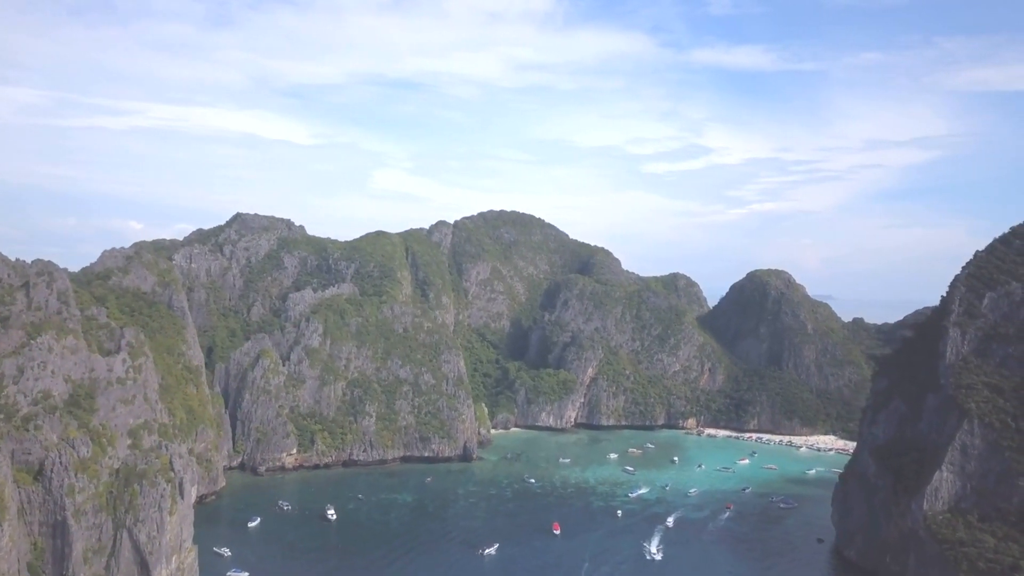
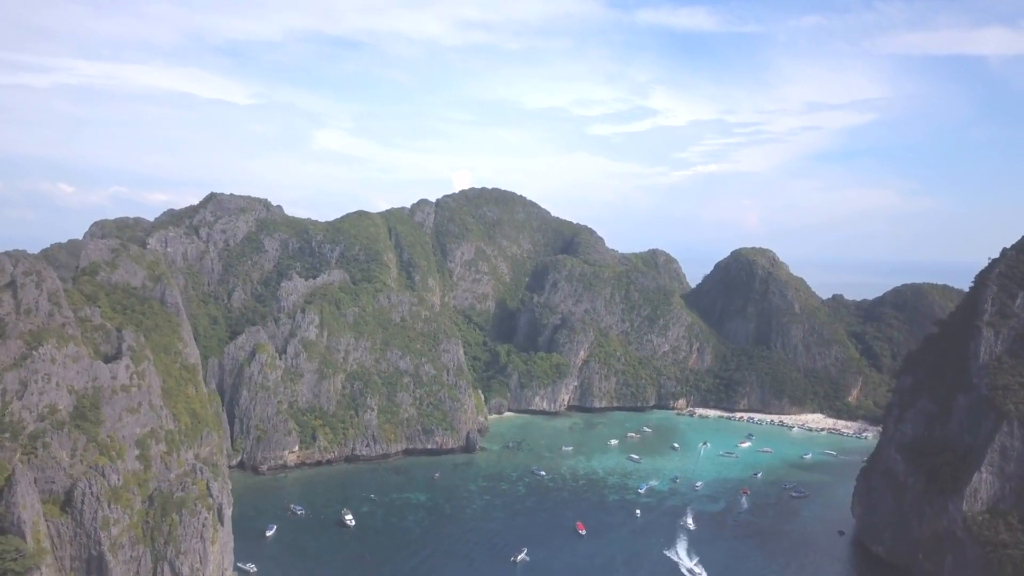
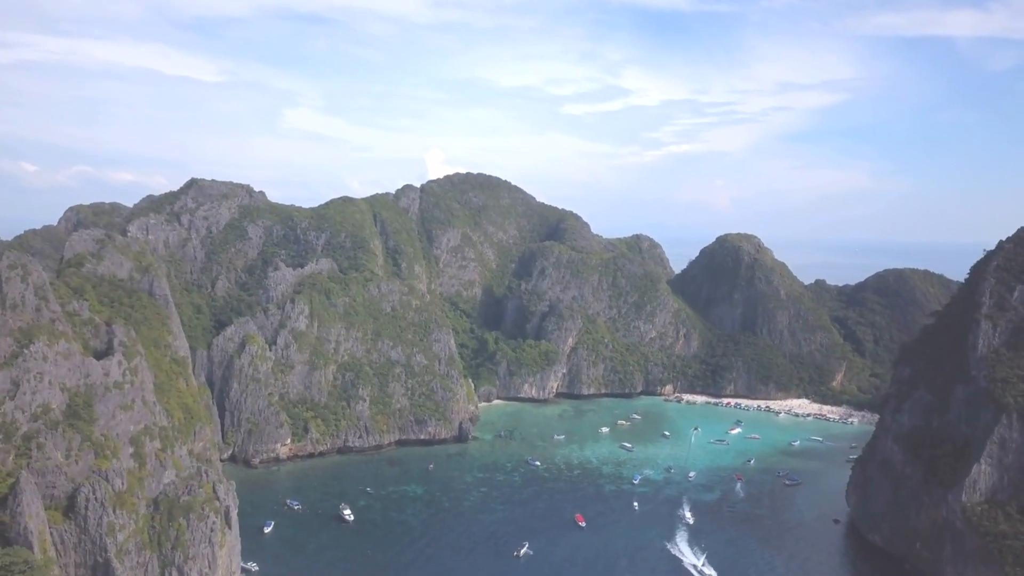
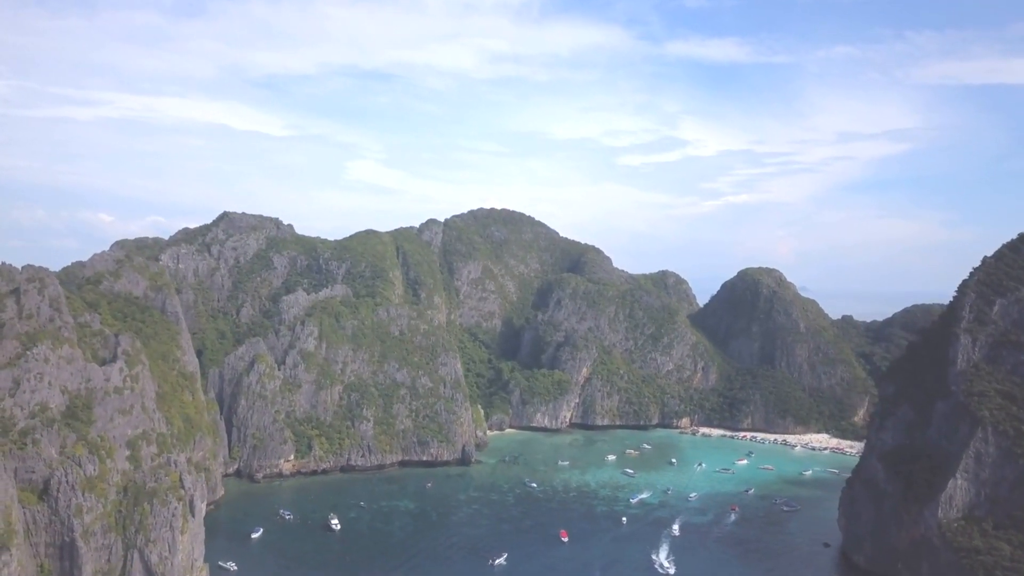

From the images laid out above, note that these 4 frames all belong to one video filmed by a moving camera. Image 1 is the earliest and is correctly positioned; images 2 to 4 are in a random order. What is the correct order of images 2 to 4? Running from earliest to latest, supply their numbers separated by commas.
4, 2, 3
